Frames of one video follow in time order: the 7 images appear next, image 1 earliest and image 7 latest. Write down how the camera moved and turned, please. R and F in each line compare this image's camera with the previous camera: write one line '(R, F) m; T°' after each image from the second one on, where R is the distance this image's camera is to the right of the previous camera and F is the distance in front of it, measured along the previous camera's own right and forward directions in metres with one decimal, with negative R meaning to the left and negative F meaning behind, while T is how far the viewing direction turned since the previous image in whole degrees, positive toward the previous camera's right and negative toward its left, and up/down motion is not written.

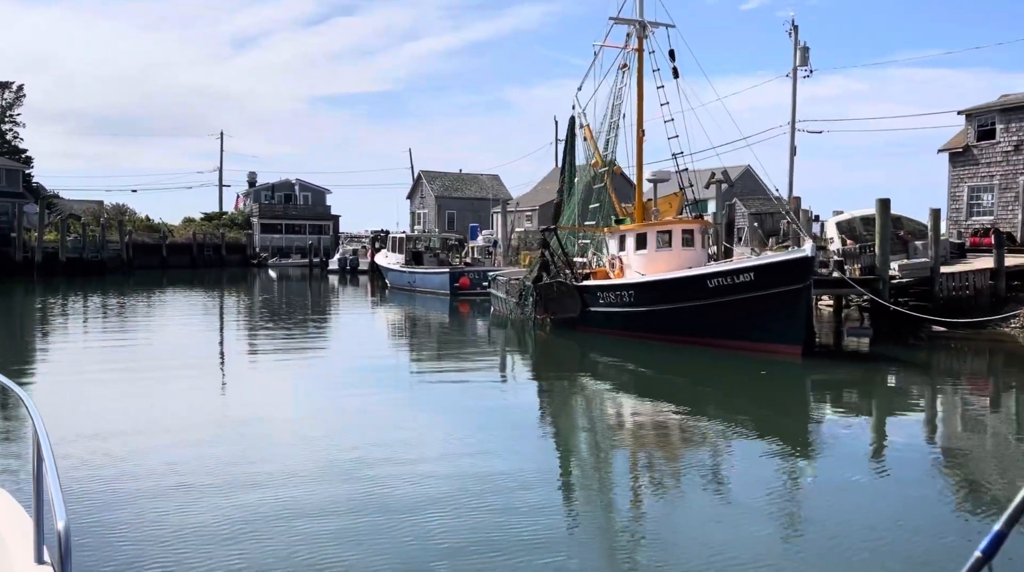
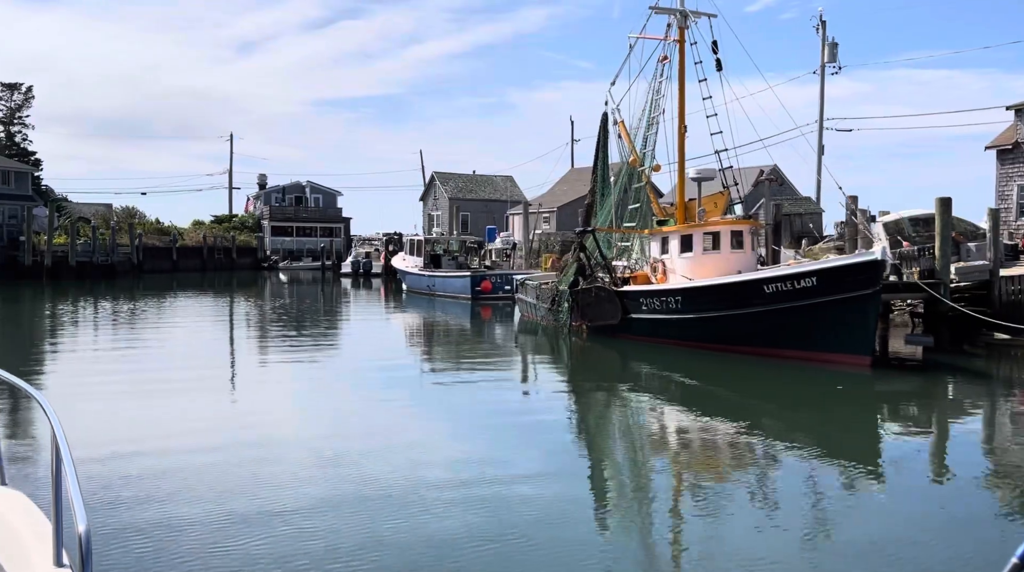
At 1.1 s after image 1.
(-0.3, +0.5) m; 0°
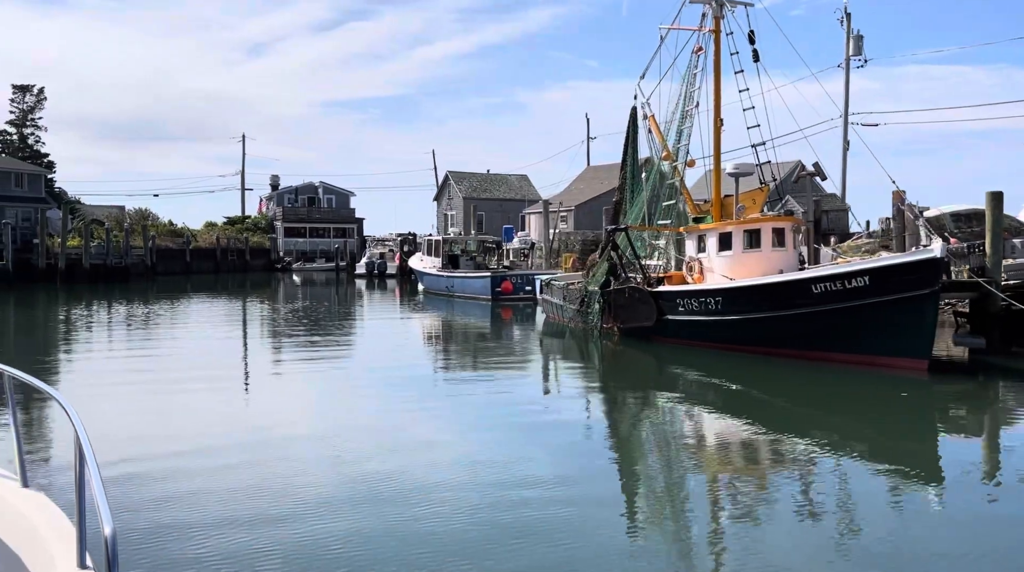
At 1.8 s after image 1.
(-0.2, +0.3) m; -1°
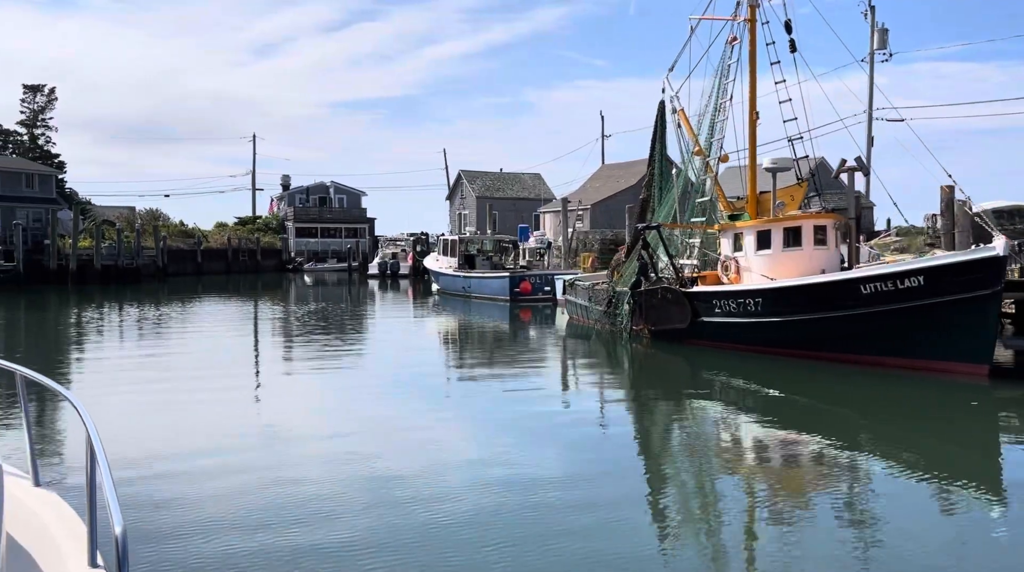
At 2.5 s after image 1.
(-0.2, +0.3) m; -1°
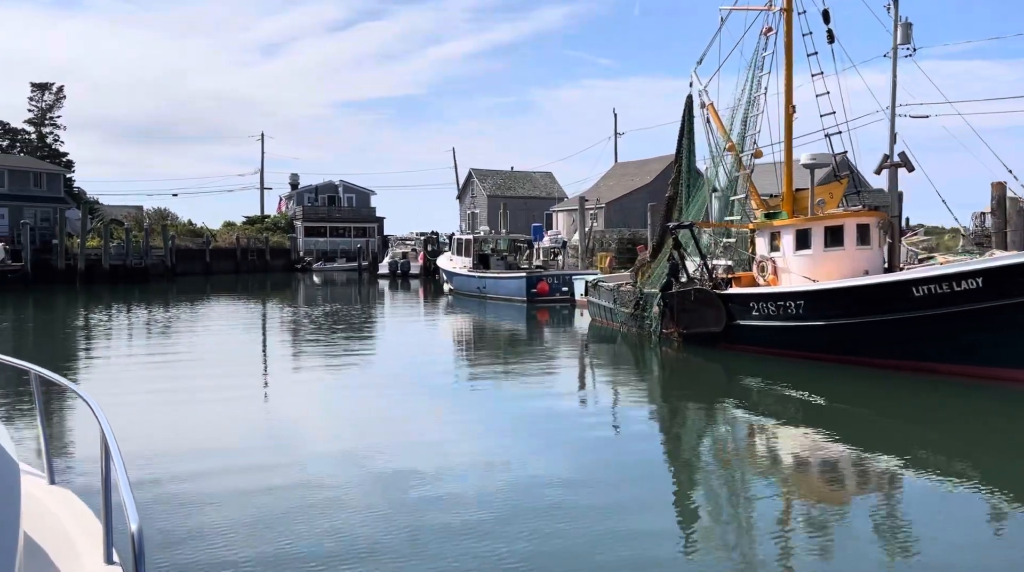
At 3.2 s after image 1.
(-0.2, +0.3) m; 0°
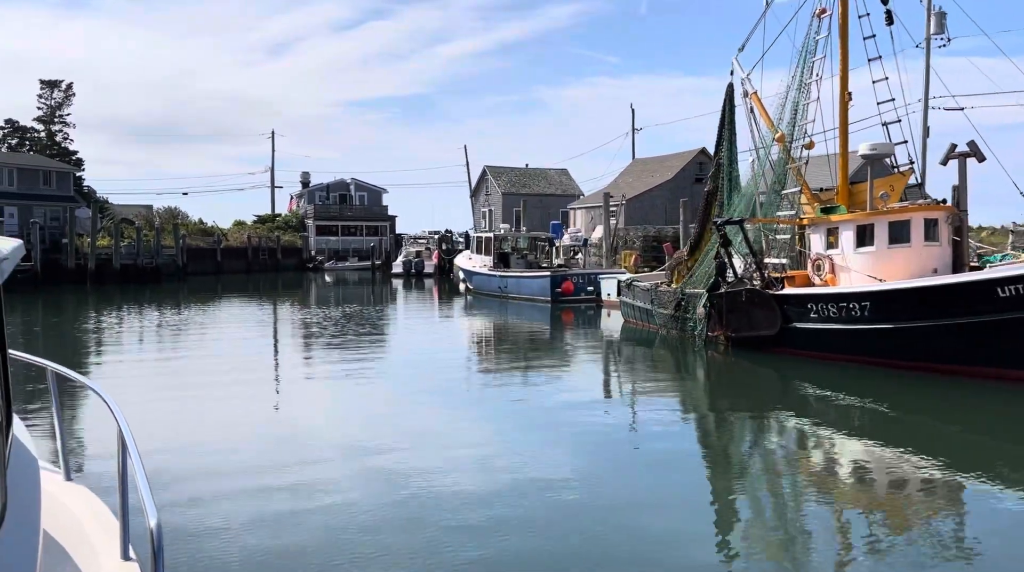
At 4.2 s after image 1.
(-0.2, +0.5) m; 0°
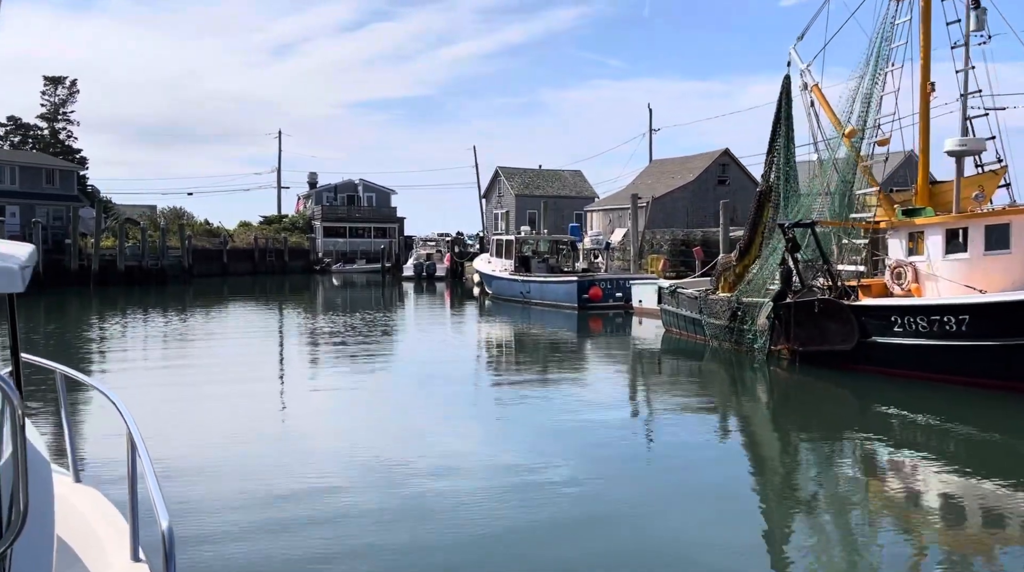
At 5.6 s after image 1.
(-0.3, +0.7) m; 0°
